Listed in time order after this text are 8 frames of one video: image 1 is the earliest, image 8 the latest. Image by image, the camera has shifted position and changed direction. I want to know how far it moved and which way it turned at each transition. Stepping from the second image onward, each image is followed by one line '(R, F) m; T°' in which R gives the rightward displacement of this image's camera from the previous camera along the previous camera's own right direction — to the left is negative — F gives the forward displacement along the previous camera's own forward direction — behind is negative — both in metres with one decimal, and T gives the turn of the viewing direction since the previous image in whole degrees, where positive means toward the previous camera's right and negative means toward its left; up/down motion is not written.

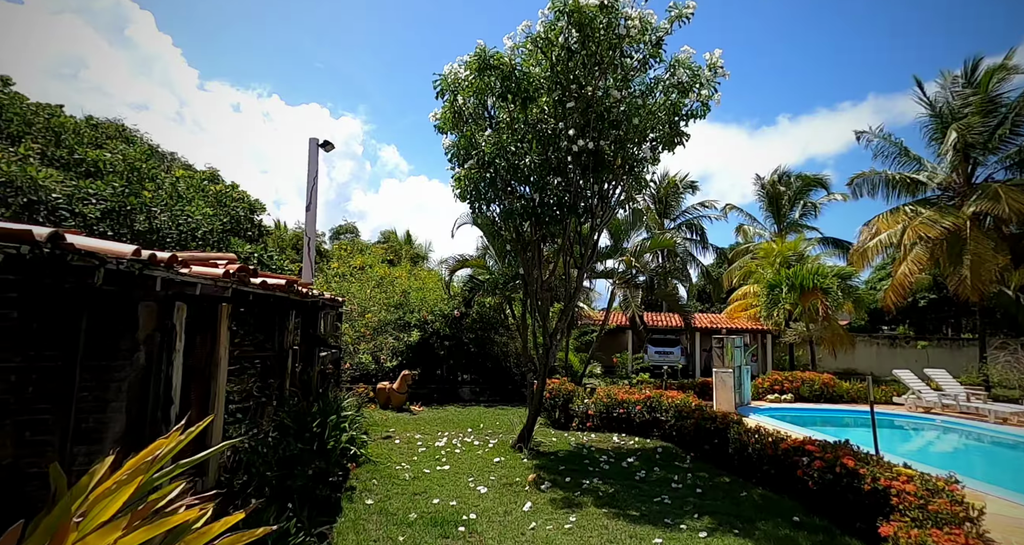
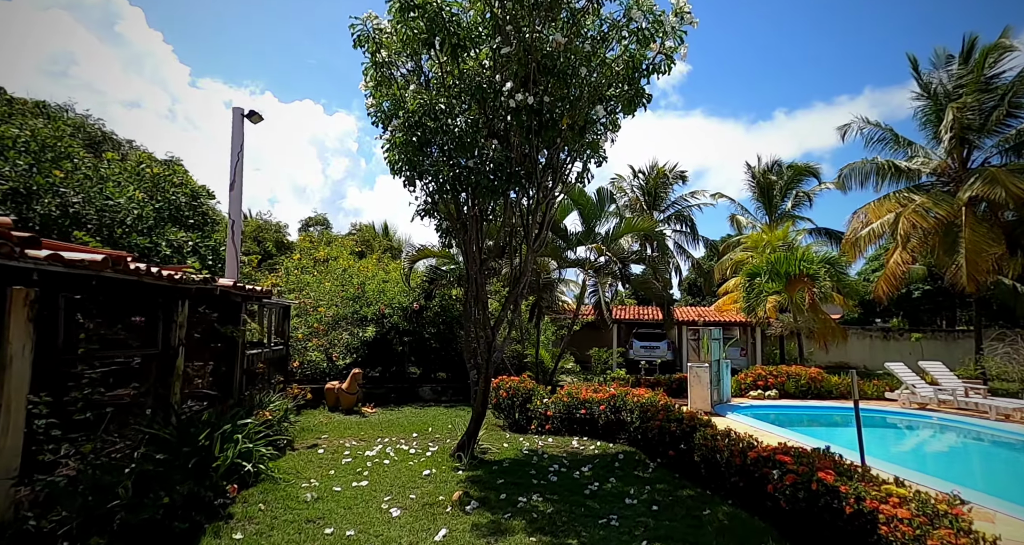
(+0.7, +0.9) m; 0°
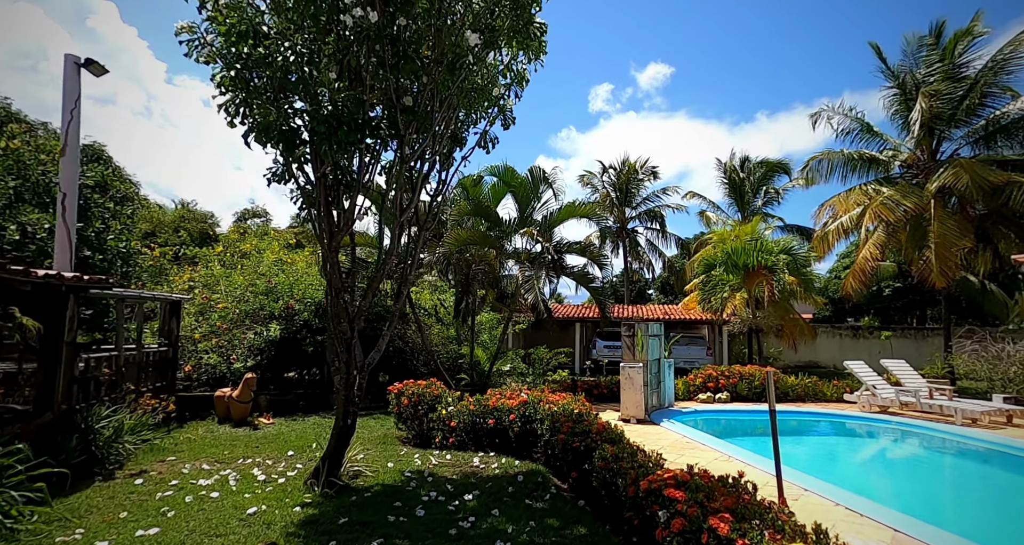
(+1.1, +1.2) m; +2°
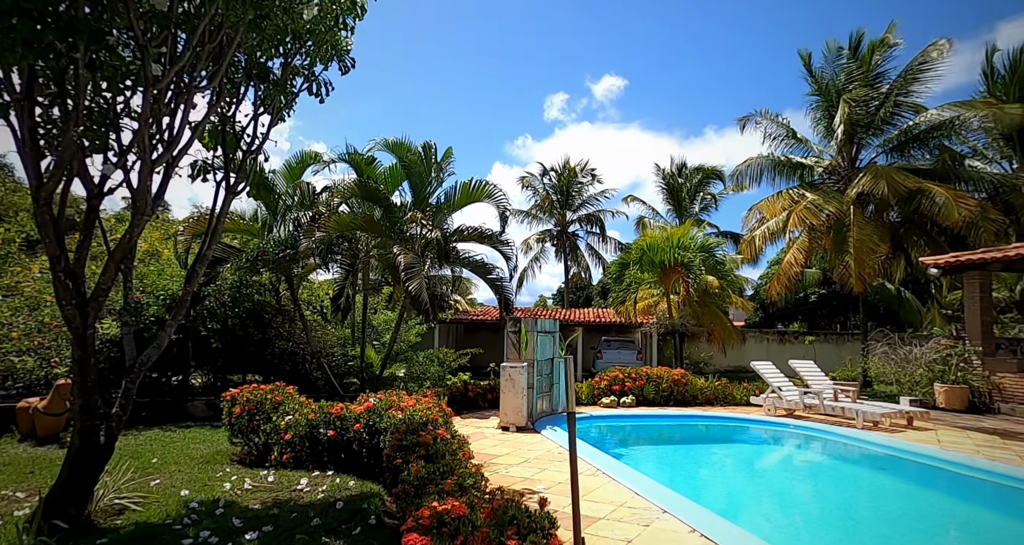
(+1.1, +1.0) m; +5°
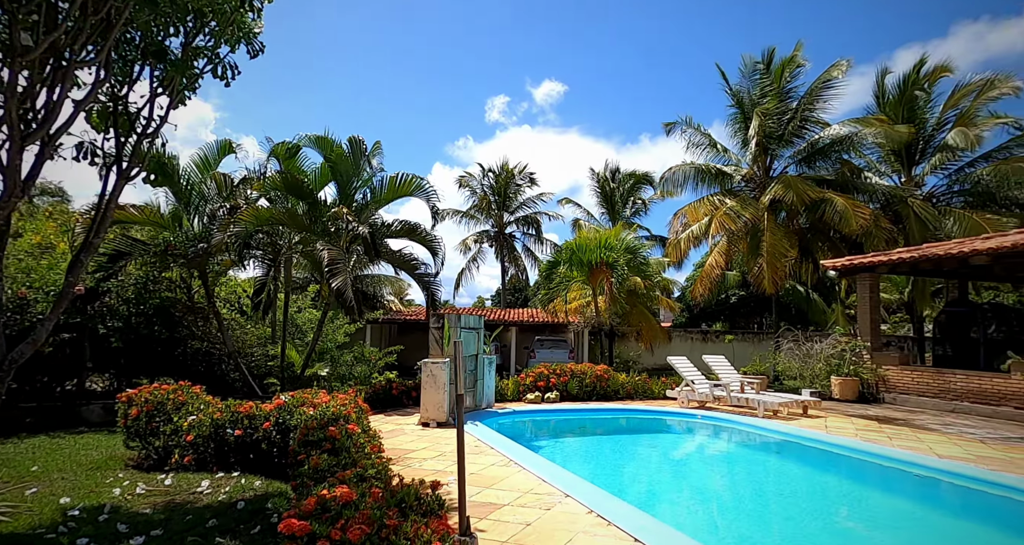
(+0.2, -0.1) m; +7°
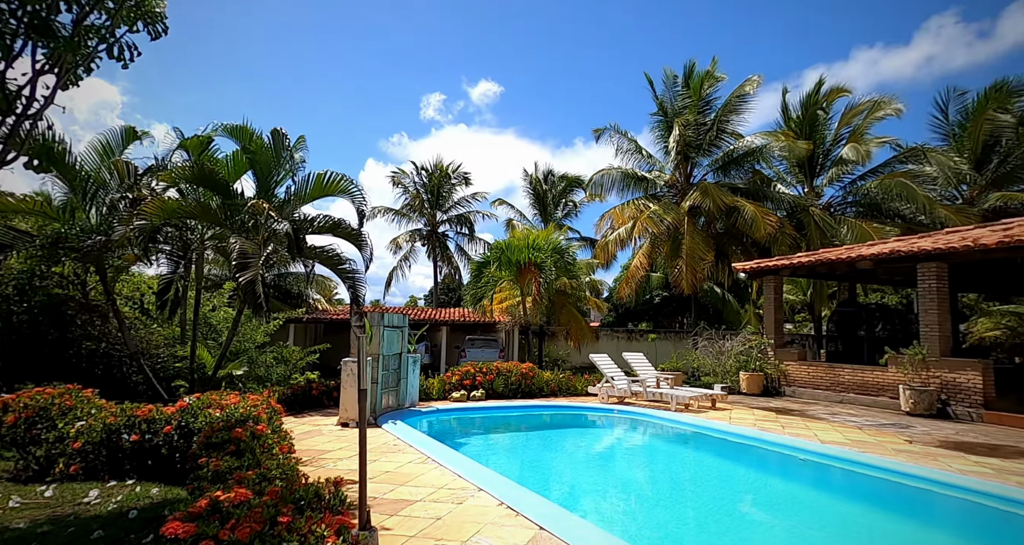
(+0.1, -0.1) m; +7°
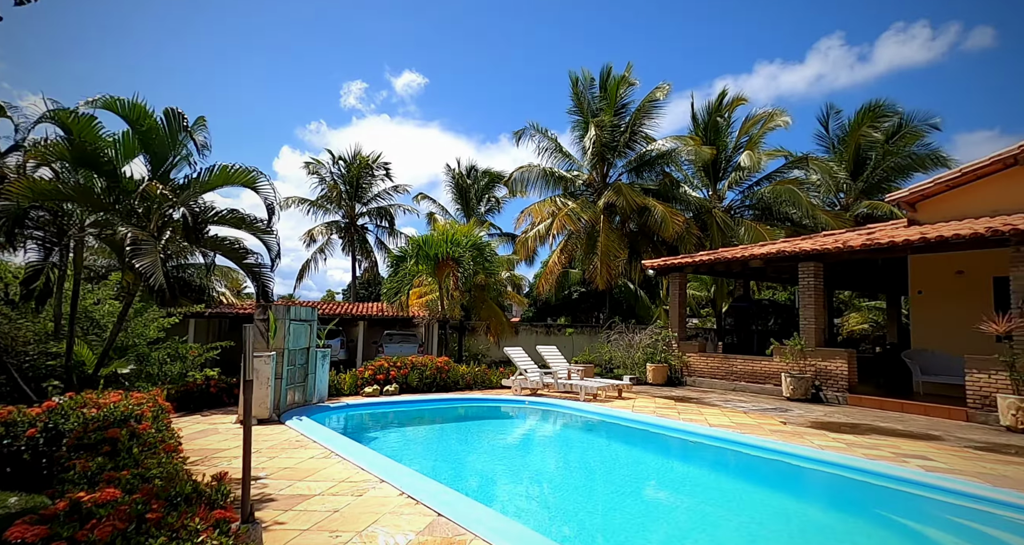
(+0.1, 0.0) m; +8°
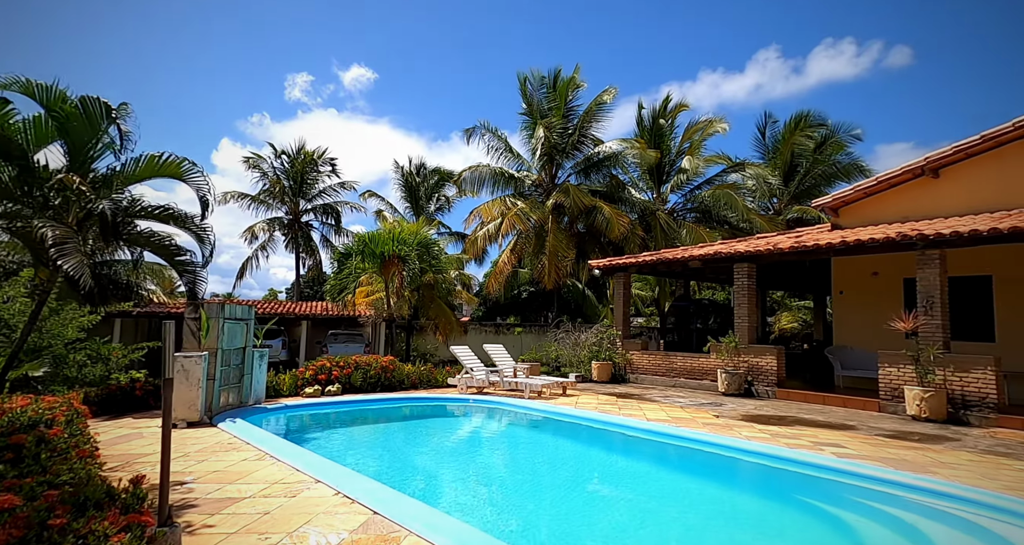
(+0.1, 0.0) m; +5°
